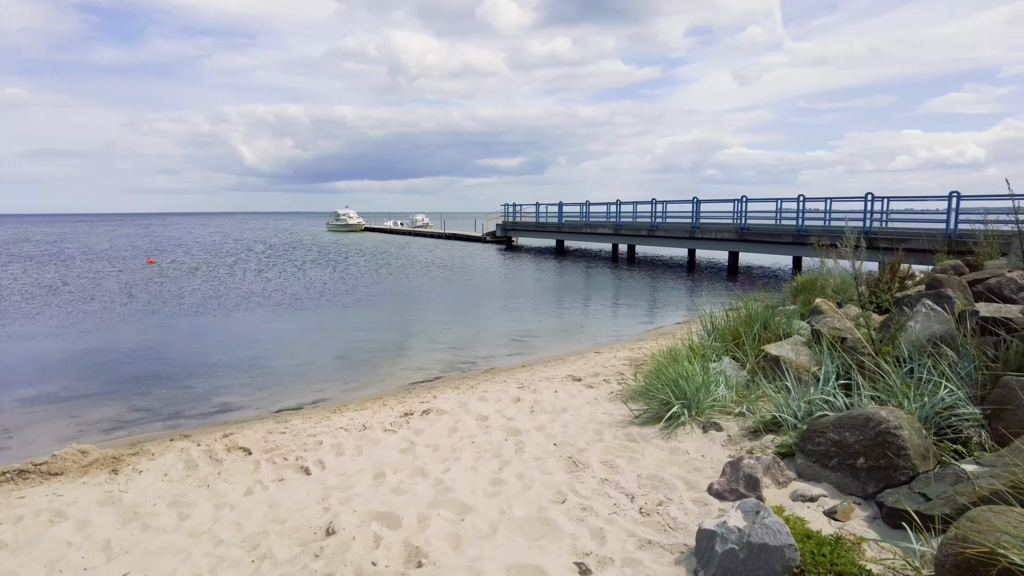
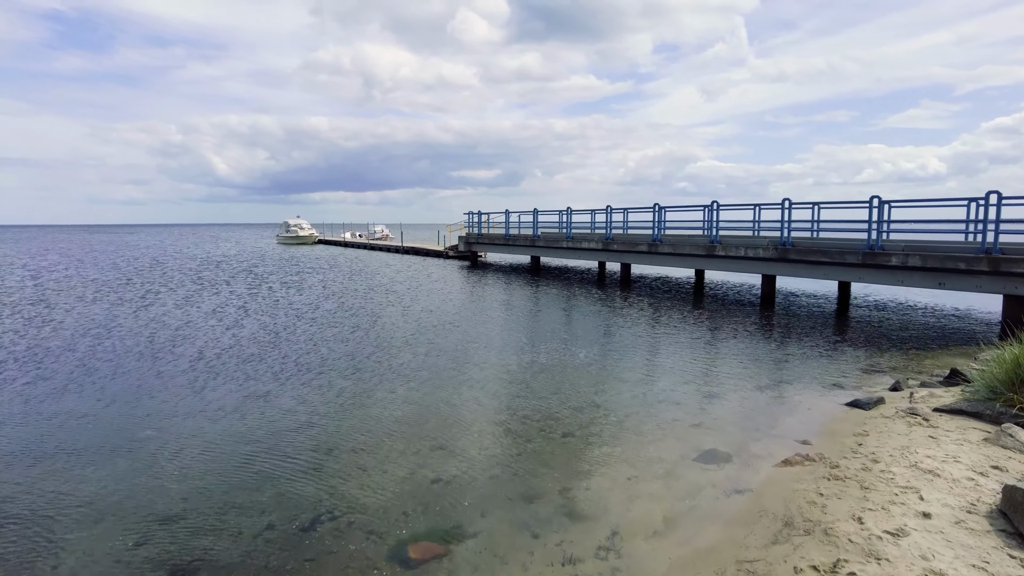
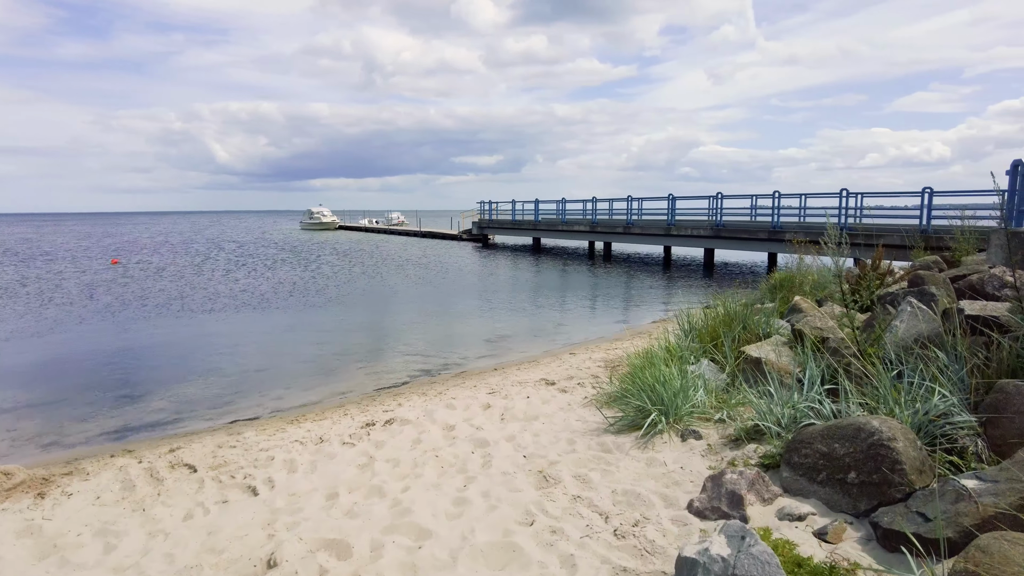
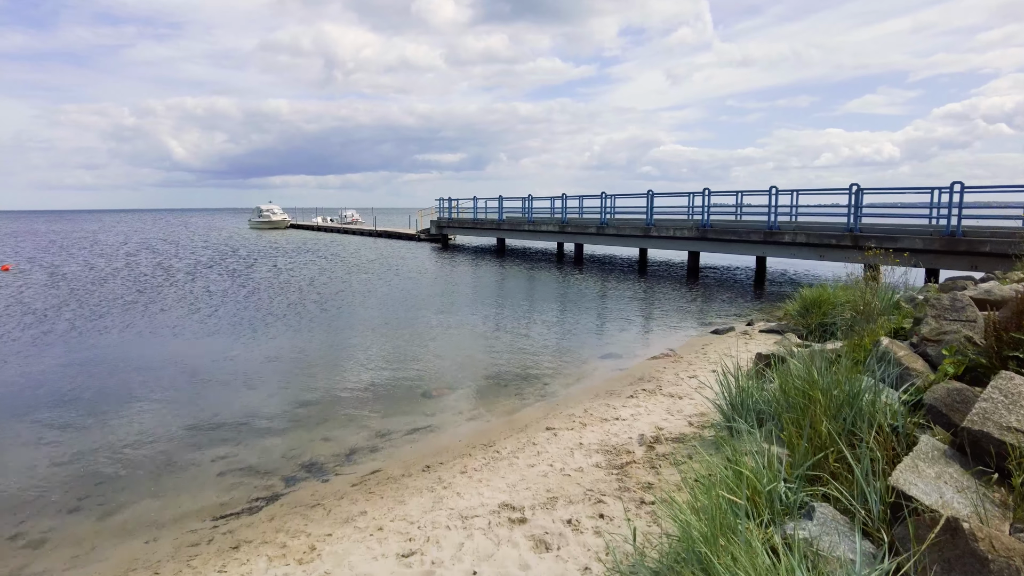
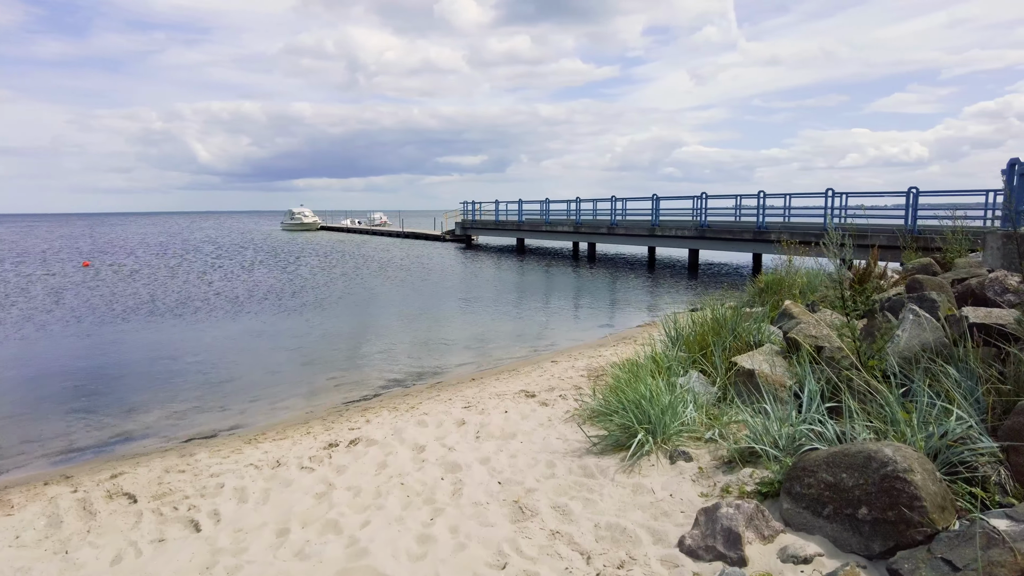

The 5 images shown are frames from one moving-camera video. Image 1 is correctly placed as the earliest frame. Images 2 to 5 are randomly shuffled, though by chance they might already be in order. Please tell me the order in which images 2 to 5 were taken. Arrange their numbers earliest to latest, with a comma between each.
3, 5, 4, 2
